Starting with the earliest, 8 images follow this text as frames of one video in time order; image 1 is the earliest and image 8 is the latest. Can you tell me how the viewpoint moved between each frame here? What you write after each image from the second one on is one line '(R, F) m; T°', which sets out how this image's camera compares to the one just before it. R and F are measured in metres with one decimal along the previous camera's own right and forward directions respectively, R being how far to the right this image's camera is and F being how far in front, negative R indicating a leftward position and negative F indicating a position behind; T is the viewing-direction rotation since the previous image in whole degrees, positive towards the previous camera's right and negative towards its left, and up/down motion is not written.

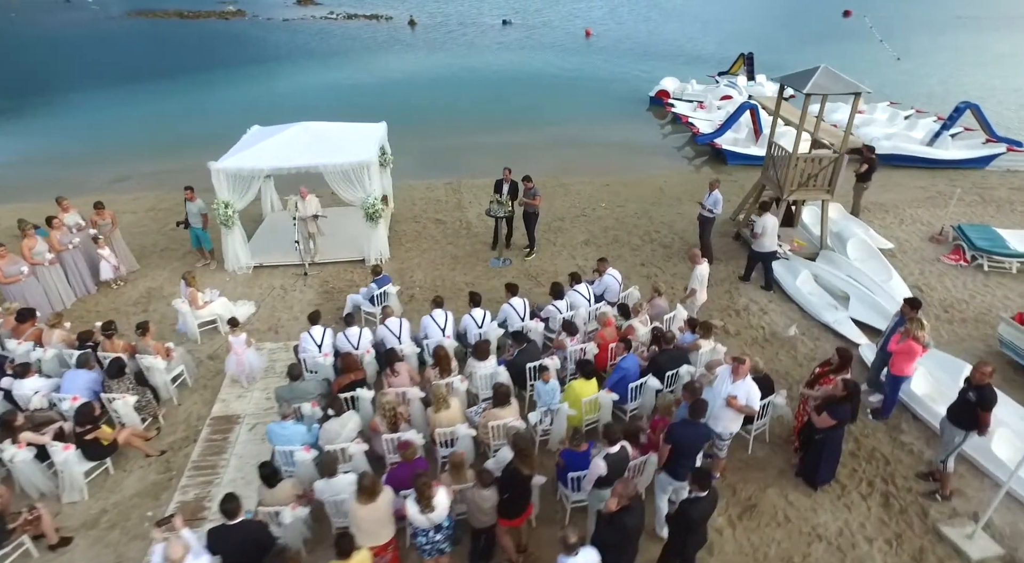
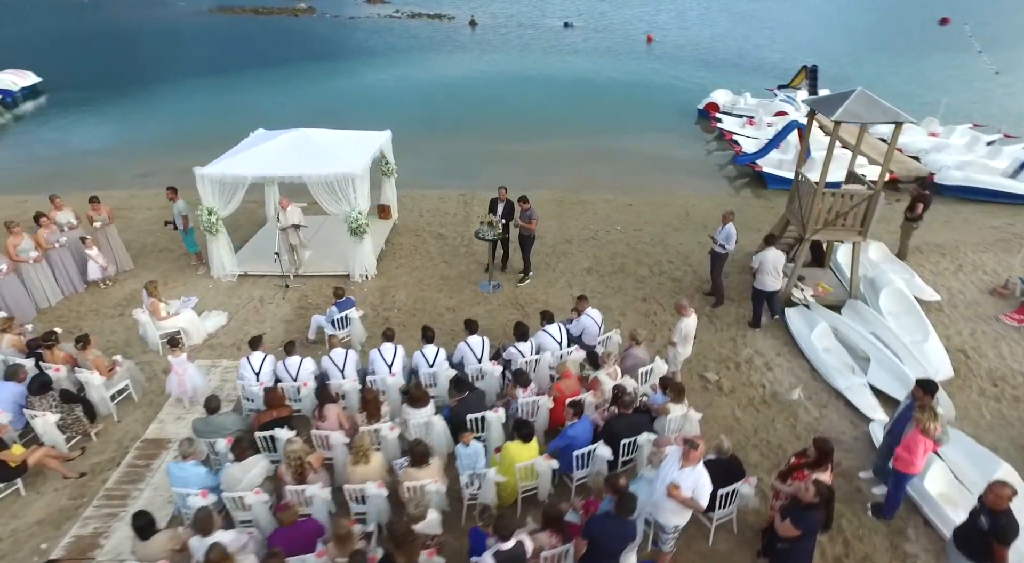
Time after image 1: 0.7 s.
(+1.4, +0.9) m; -6°
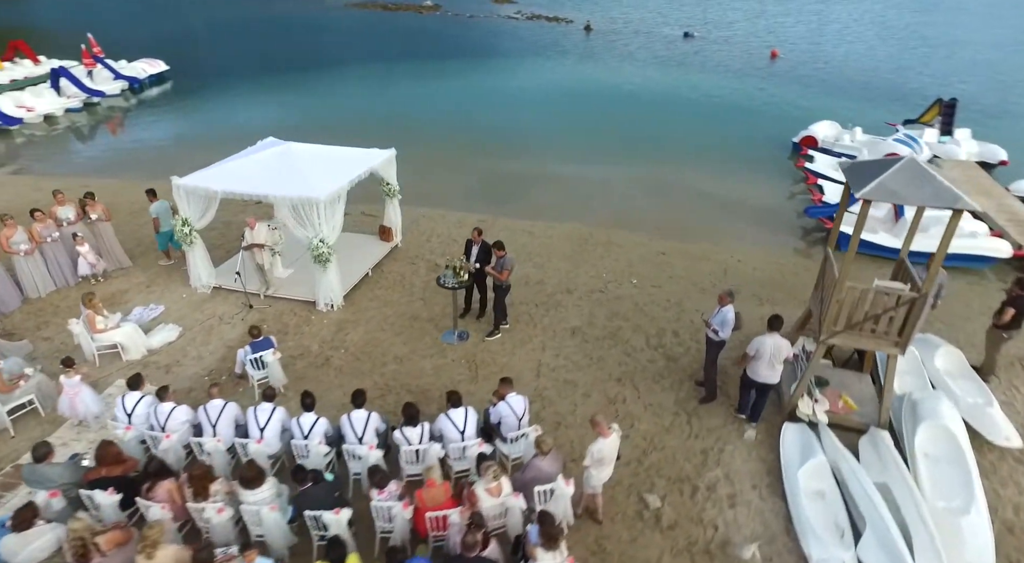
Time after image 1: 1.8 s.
(+2.5, +1.6) m; -12°
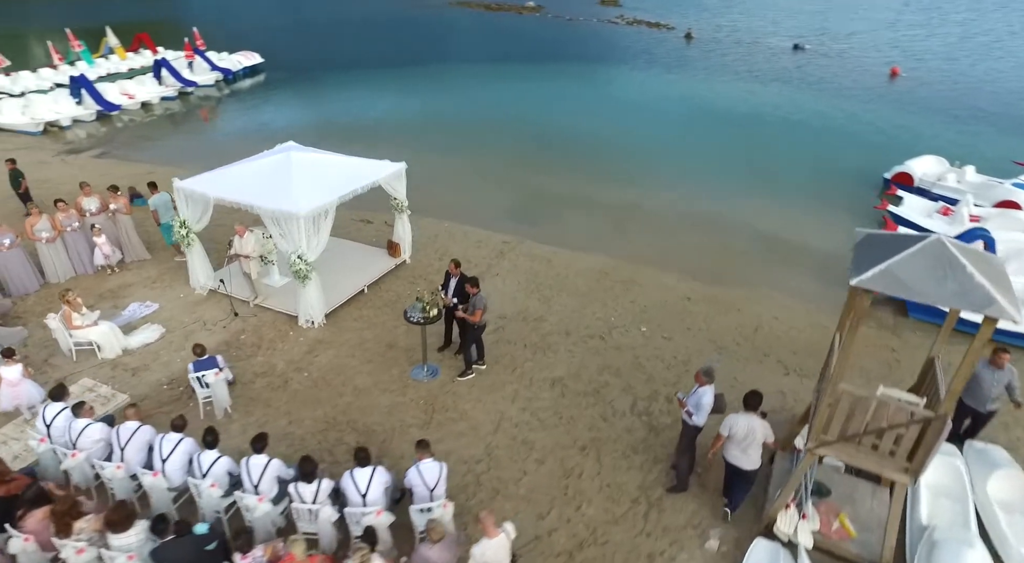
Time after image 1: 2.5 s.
(+1.8, +1.1) m; -9°
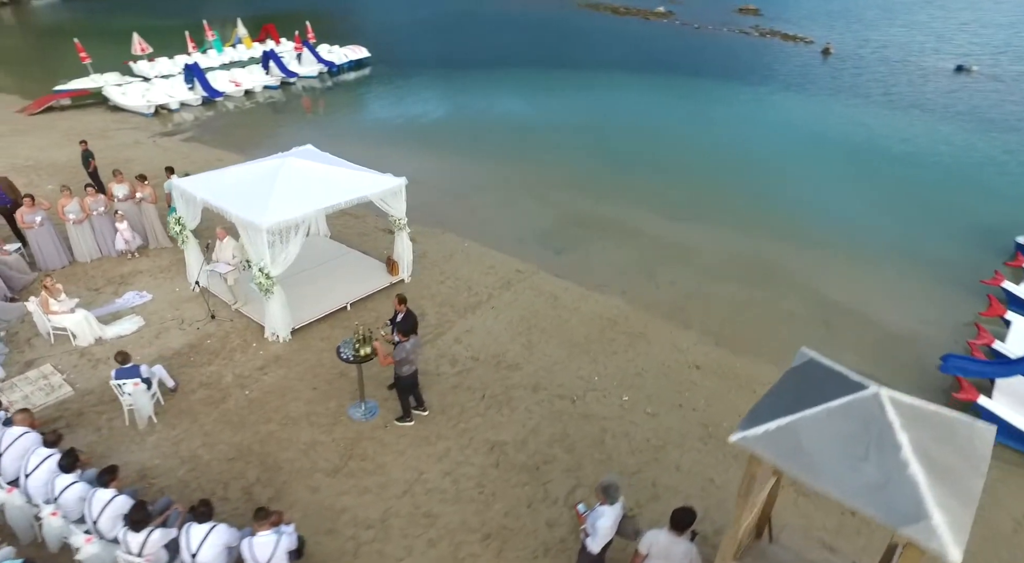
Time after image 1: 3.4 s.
(+2.3, +1.3) m; -11°
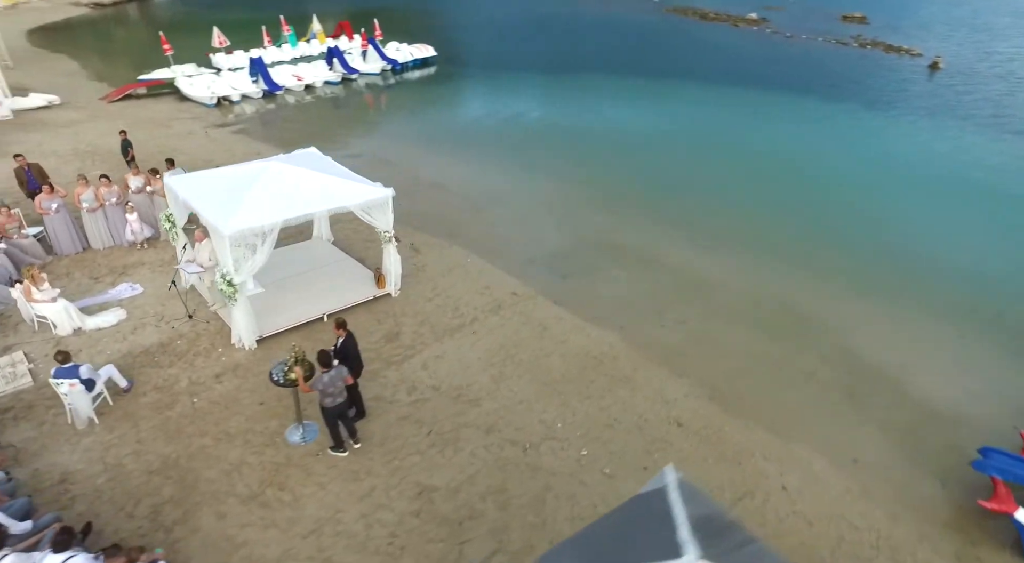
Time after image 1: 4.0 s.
(+1.7, +0.9) m; -8°
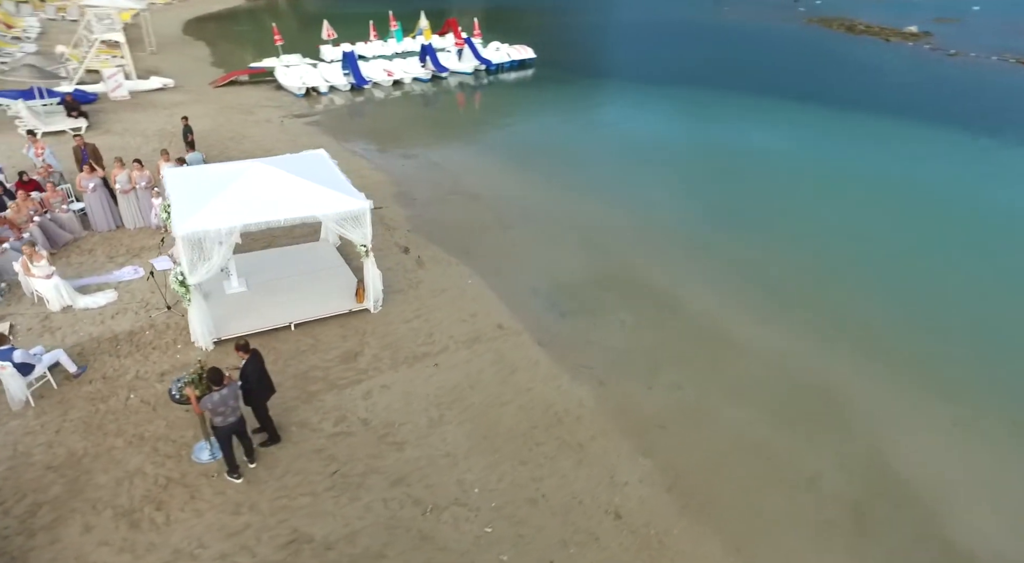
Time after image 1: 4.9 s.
(+2.3, +1.3) m; -11°
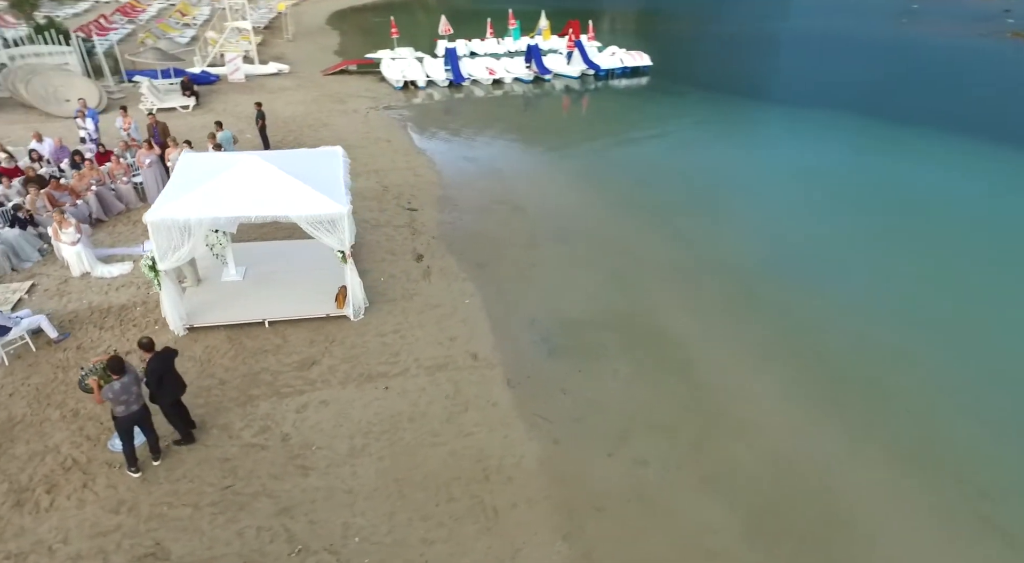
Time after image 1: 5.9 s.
(+2.4, +1.3) m; -13°
